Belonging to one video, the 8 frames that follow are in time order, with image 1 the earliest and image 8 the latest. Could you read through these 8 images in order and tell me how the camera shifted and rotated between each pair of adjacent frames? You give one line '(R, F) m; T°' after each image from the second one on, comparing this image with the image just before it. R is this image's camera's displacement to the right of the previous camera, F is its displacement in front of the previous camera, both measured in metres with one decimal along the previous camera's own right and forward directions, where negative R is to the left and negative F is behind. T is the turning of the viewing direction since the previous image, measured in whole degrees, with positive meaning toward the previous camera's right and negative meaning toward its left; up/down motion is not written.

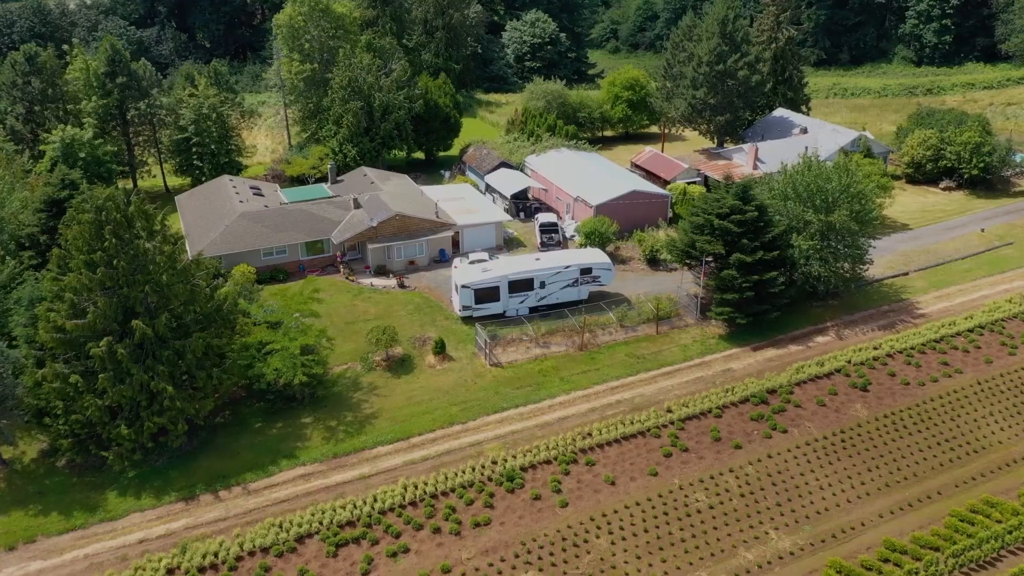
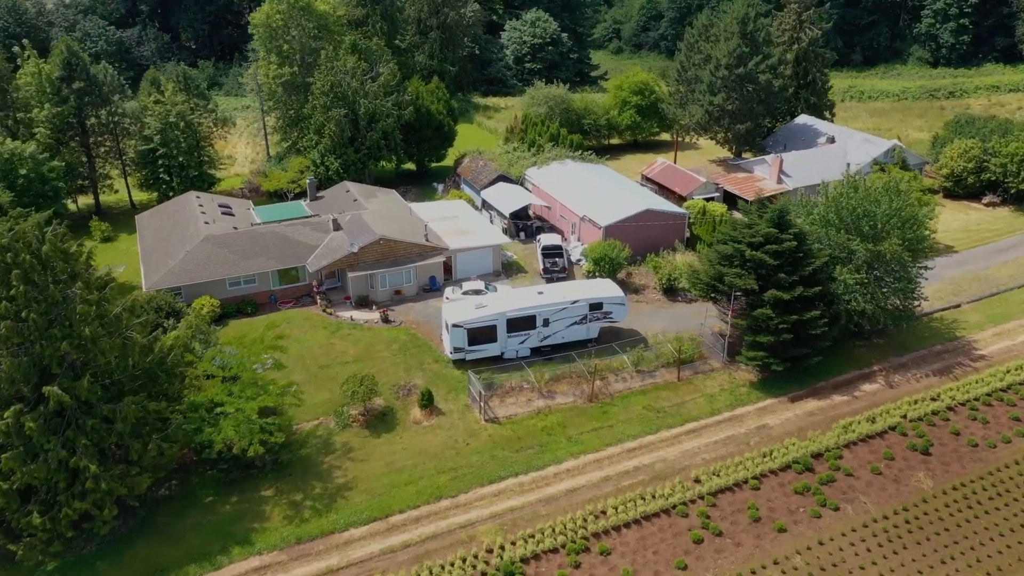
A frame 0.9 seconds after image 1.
(0.0, +4.1) m; 0°
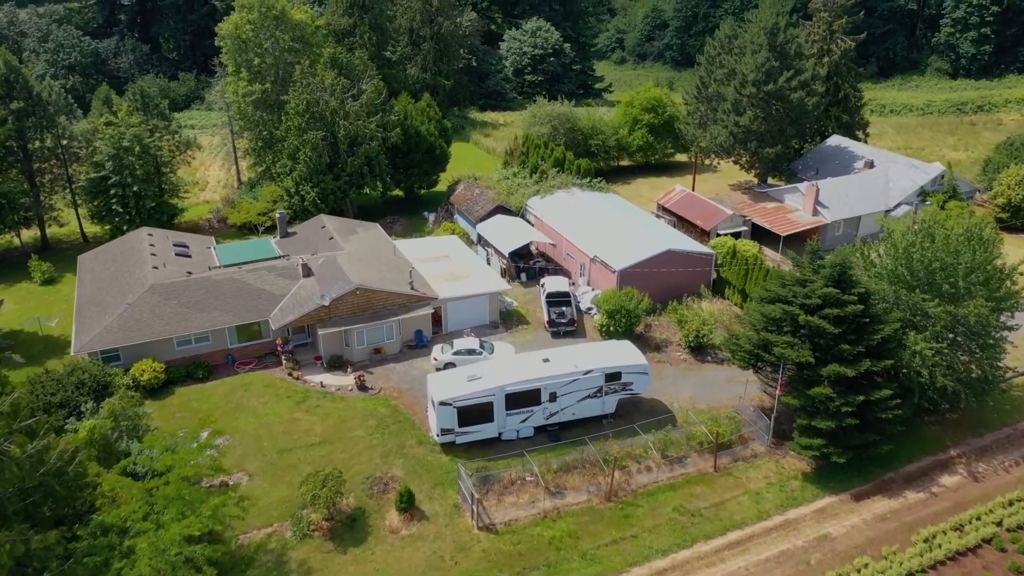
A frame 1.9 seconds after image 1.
(0.0, +4.8) m; 0°
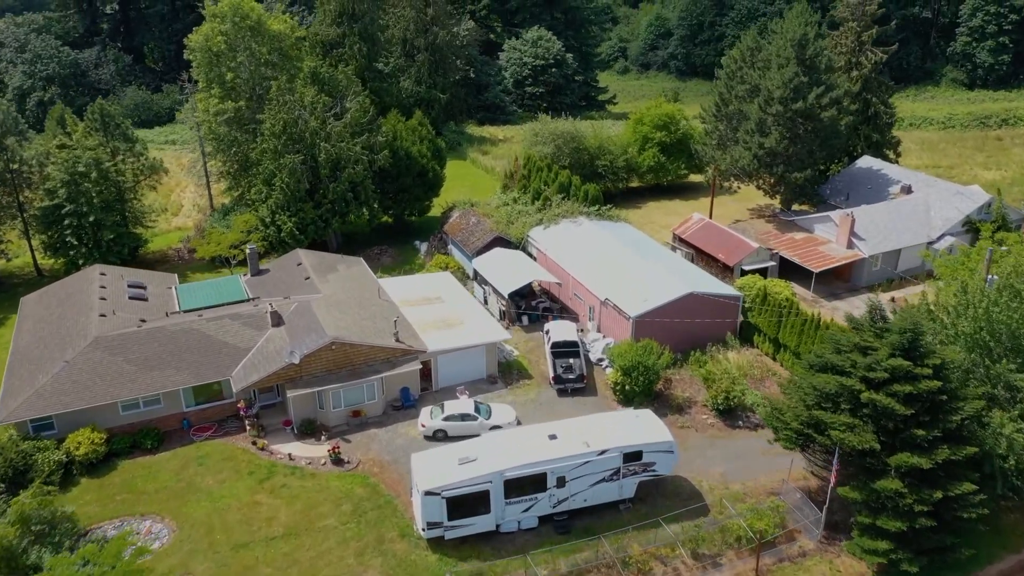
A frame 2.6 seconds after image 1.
(0.0, +3.7) m; 0°
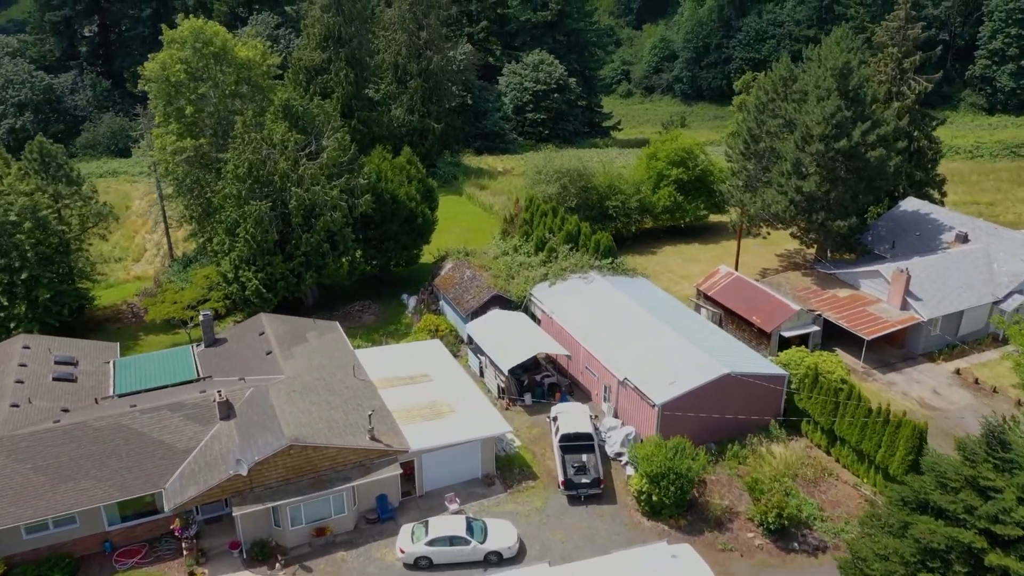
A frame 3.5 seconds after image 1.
(0.0, +4.4) m; 0°
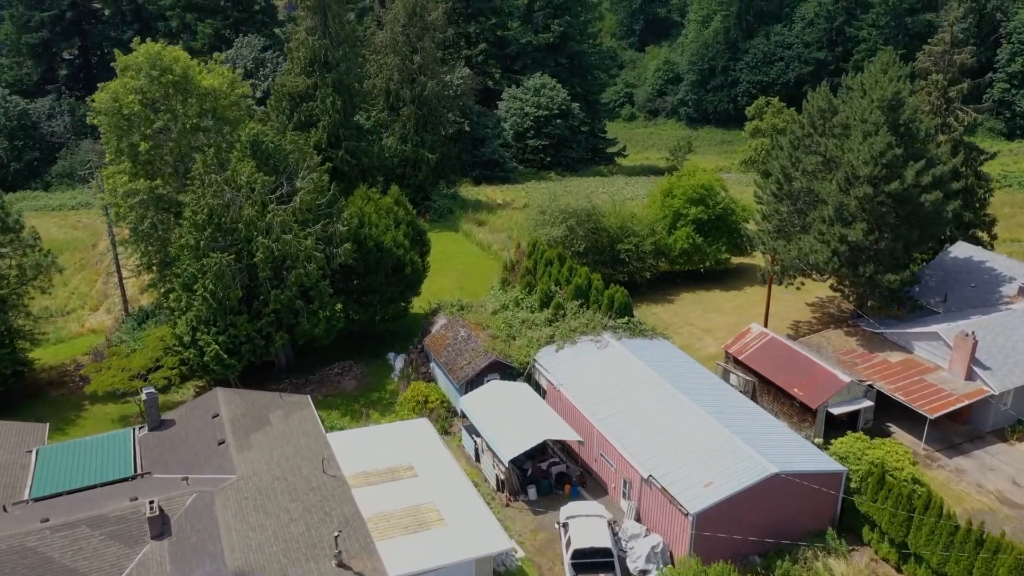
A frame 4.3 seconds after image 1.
(0.0, +3.8) m; 0°
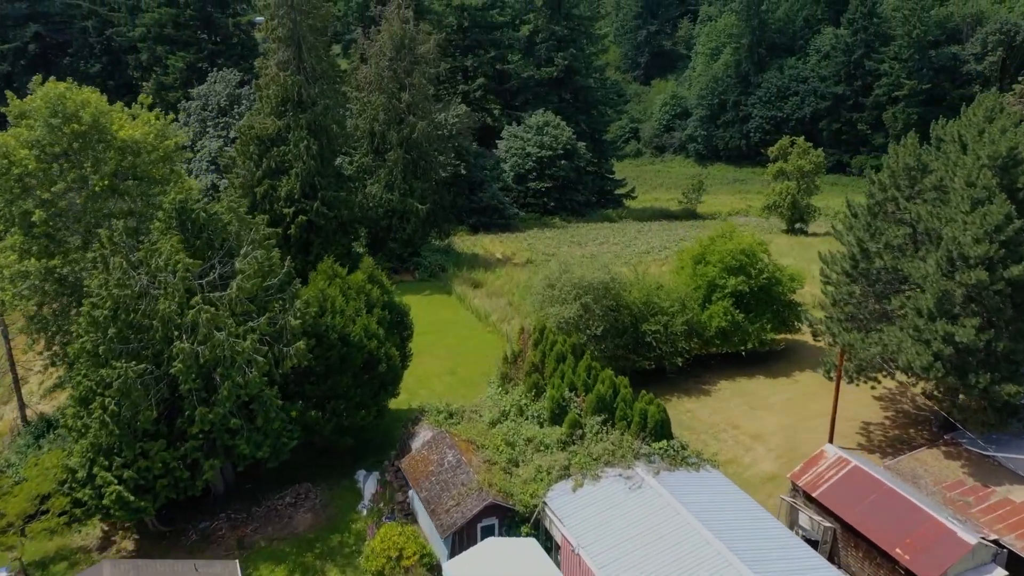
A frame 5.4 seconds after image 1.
(-0.1, +5.9) m; 0°
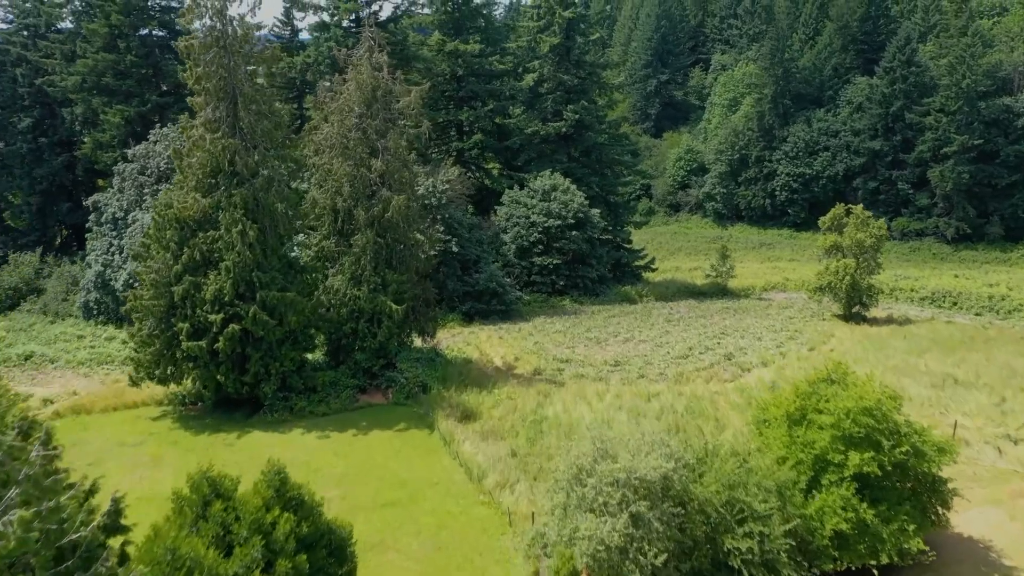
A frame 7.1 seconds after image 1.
(-0.1, +9.7) m; 0°
